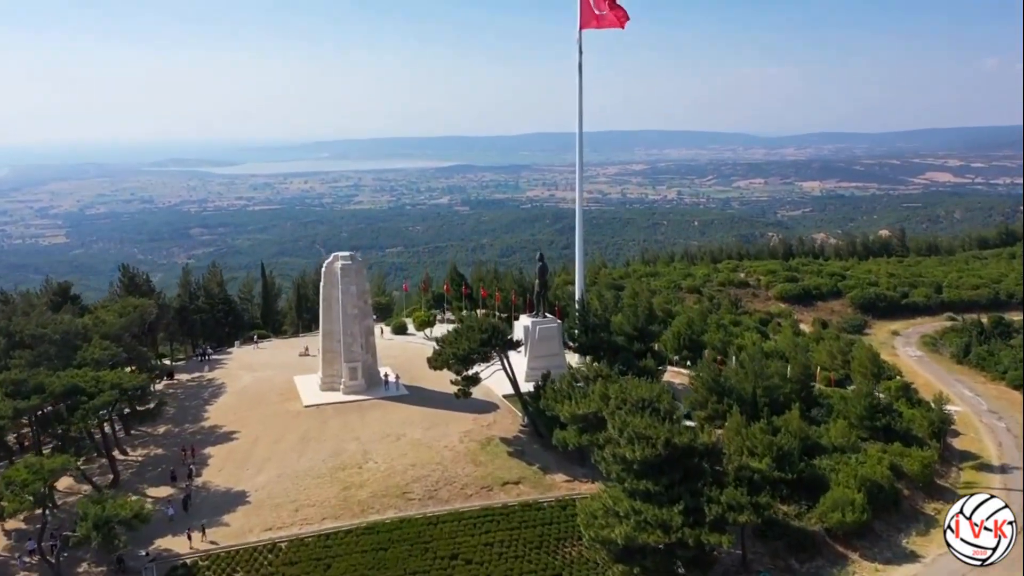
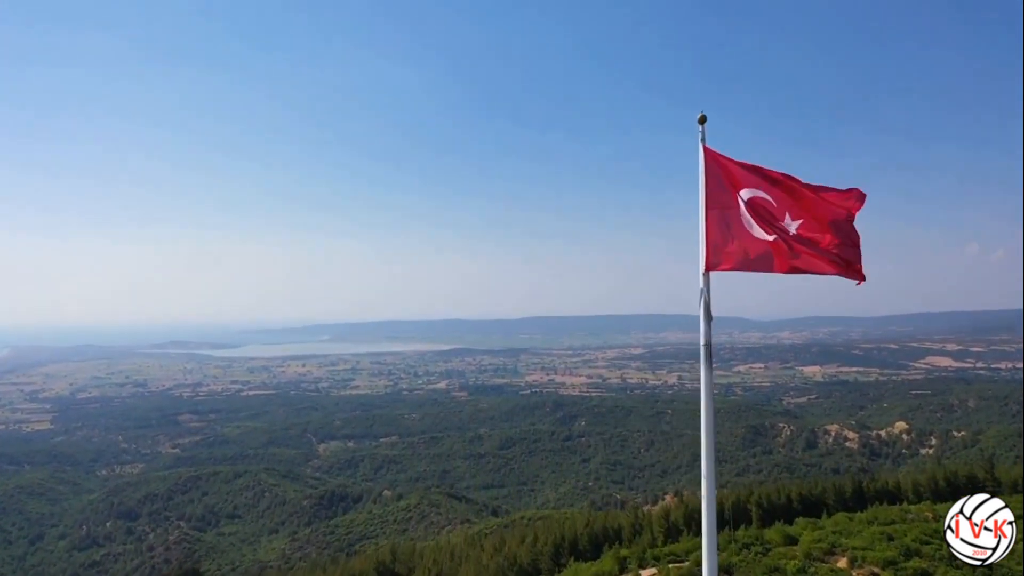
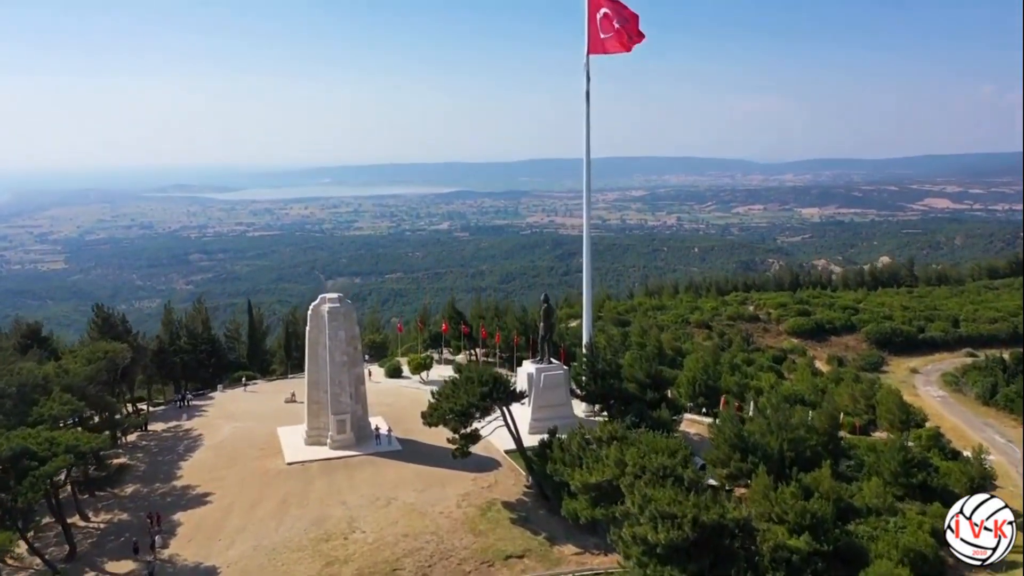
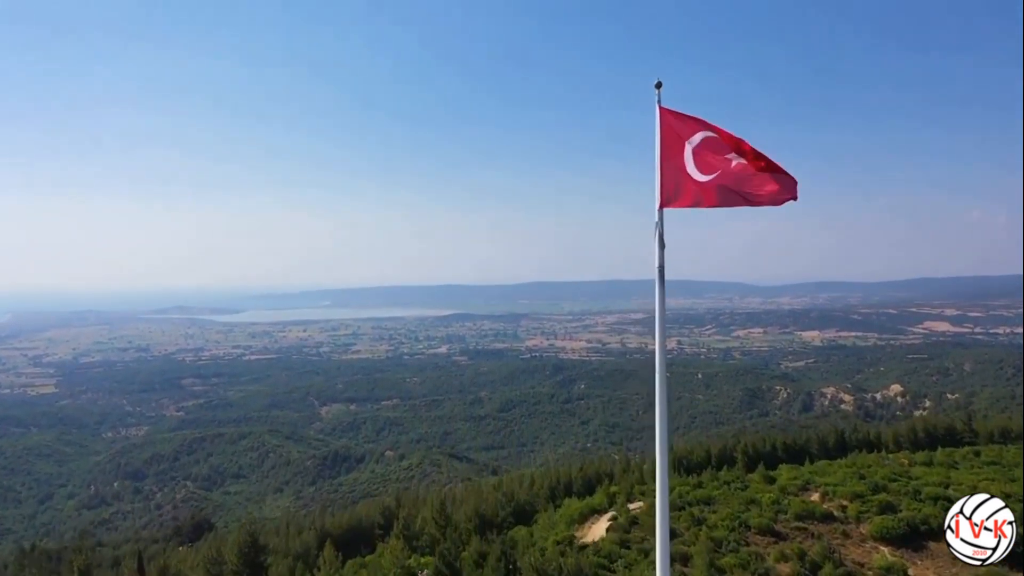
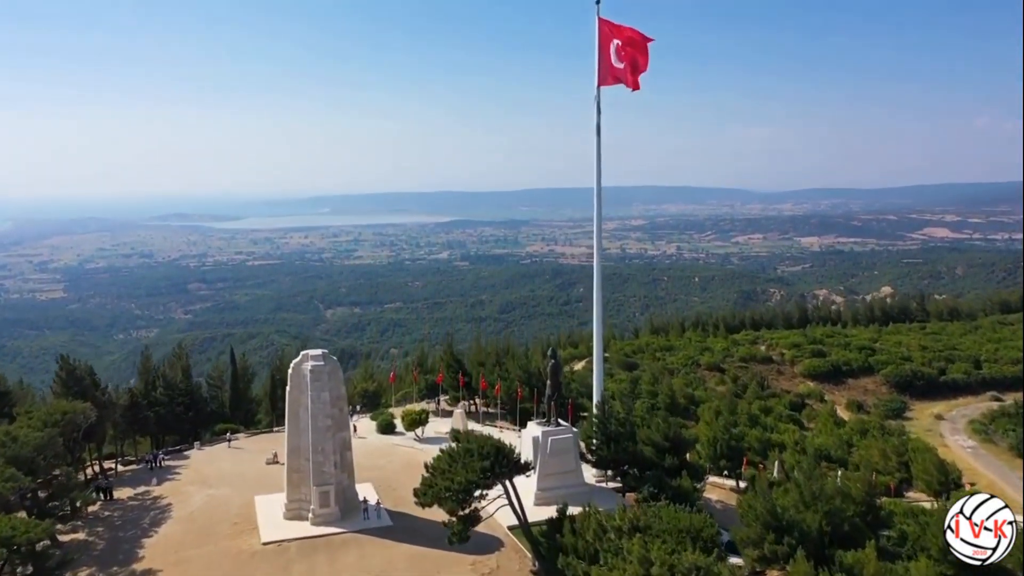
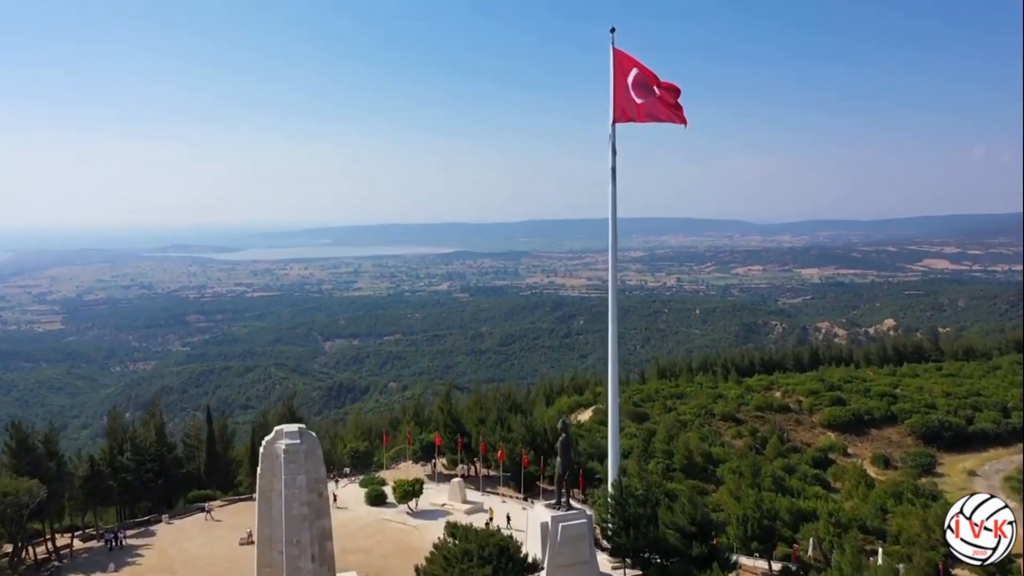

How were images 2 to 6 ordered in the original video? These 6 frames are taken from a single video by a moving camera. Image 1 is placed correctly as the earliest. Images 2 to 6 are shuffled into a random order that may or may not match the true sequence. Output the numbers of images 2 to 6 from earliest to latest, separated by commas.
3, 5, 6, 4, 2
